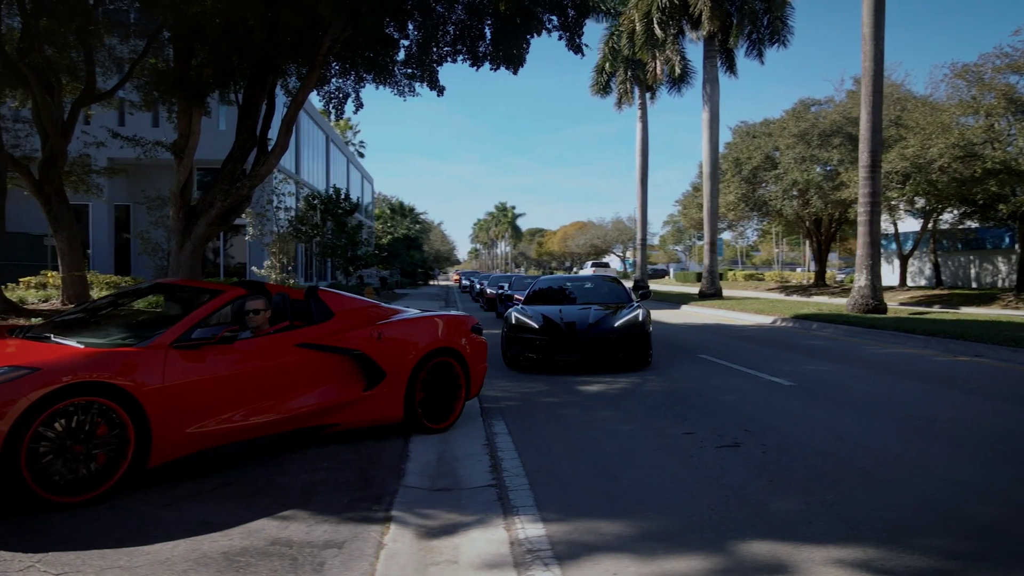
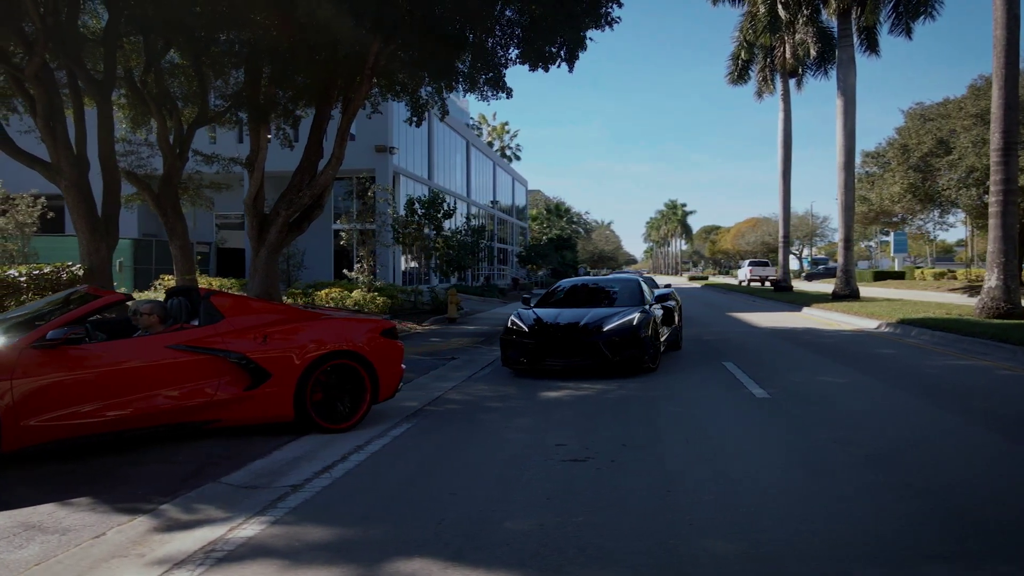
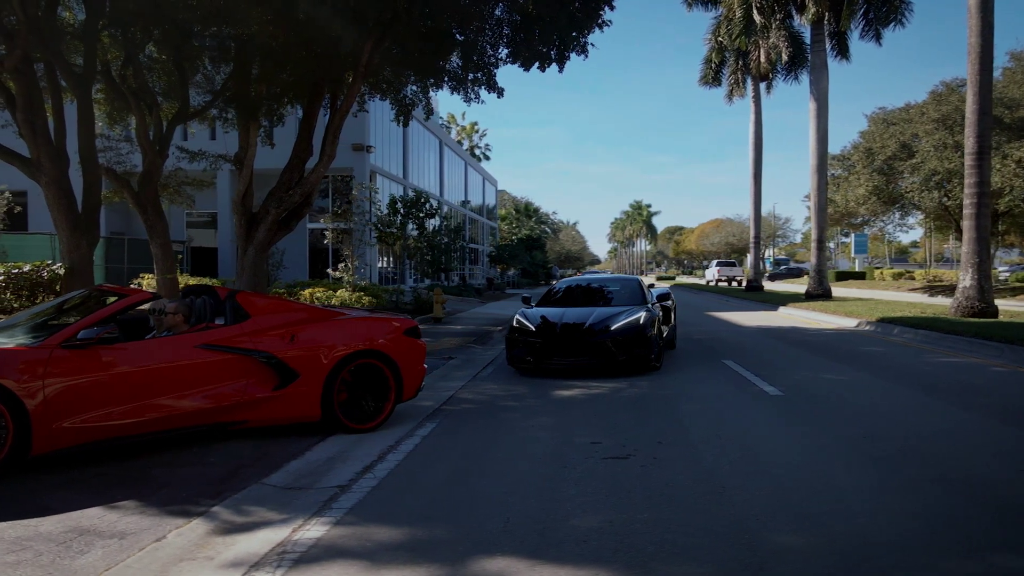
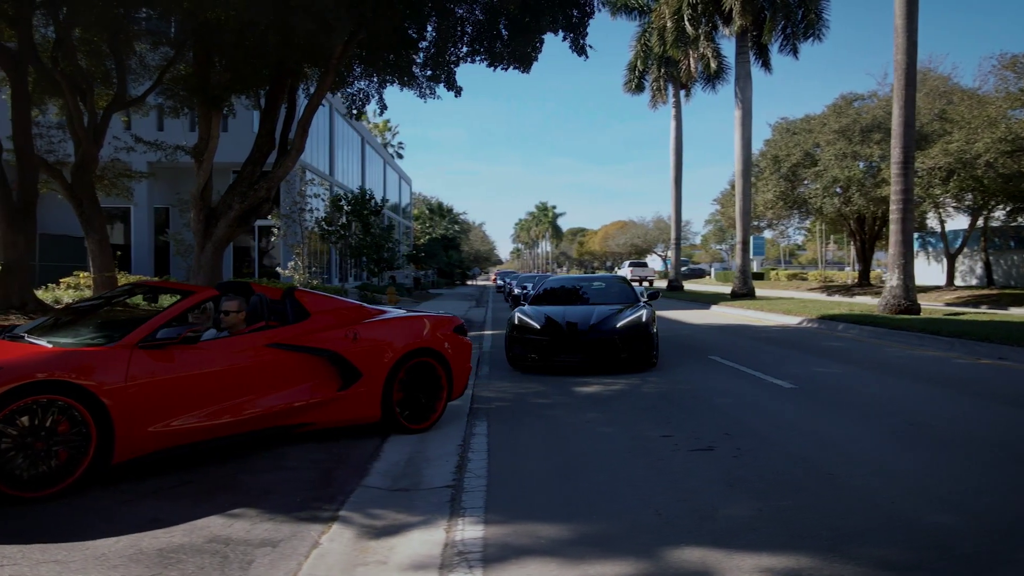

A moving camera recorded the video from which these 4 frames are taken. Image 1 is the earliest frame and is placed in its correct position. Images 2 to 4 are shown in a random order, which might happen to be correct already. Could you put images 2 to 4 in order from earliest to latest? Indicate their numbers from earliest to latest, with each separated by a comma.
4, 3, 2
